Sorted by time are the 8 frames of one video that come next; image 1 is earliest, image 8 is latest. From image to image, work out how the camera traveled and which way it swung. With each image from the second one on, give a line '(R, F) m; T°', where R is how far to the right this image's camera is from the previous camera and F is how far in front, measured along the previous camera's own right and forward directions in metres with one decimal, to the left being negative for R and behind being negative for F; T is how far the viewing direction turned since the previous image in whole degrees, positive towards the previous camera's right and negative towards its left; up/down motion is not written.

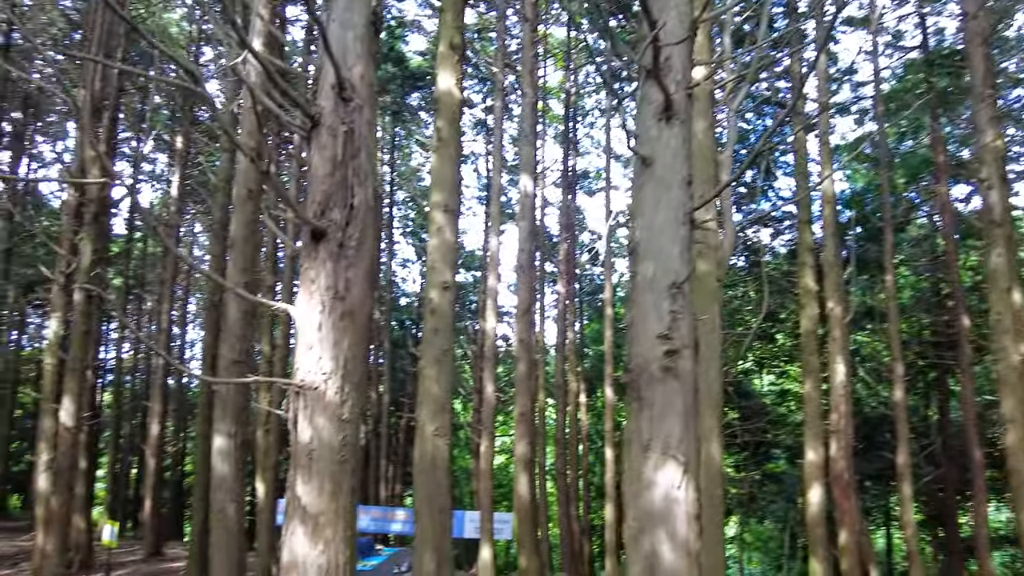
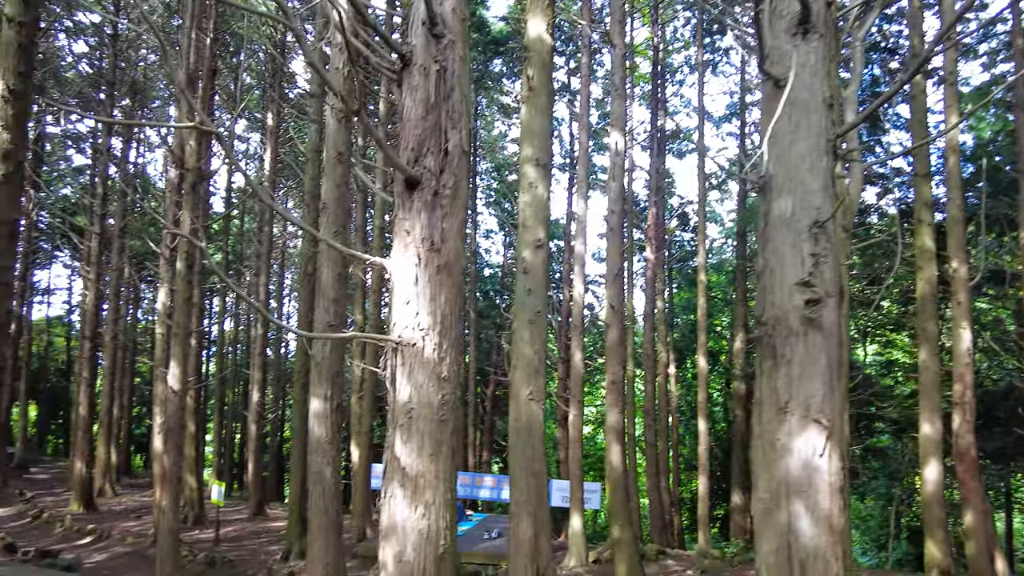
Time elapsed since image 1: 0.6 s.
(-0.1, +0.3) m; -7°
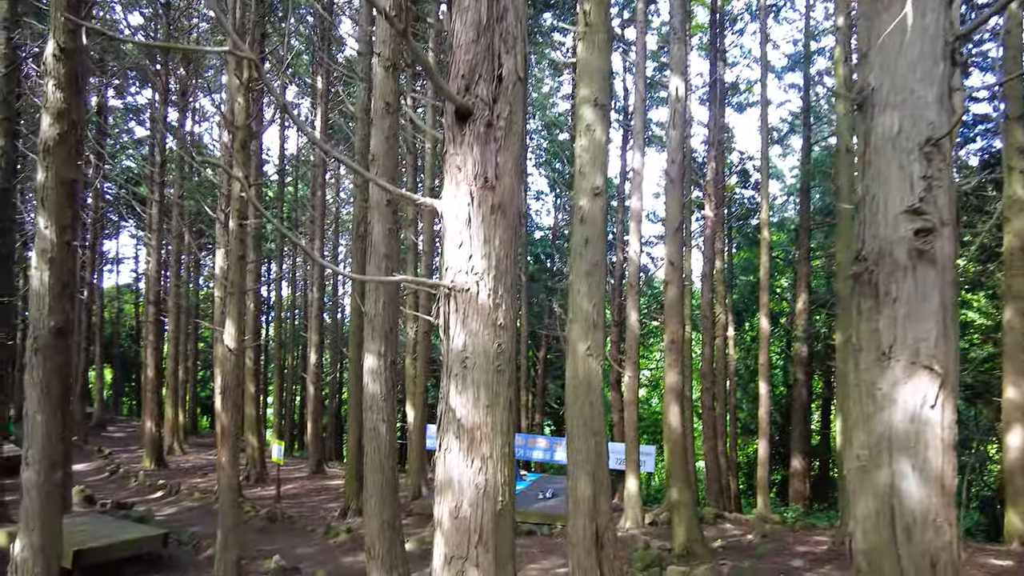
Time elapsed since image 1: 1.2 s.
(0.0, +0.2) m; -4°
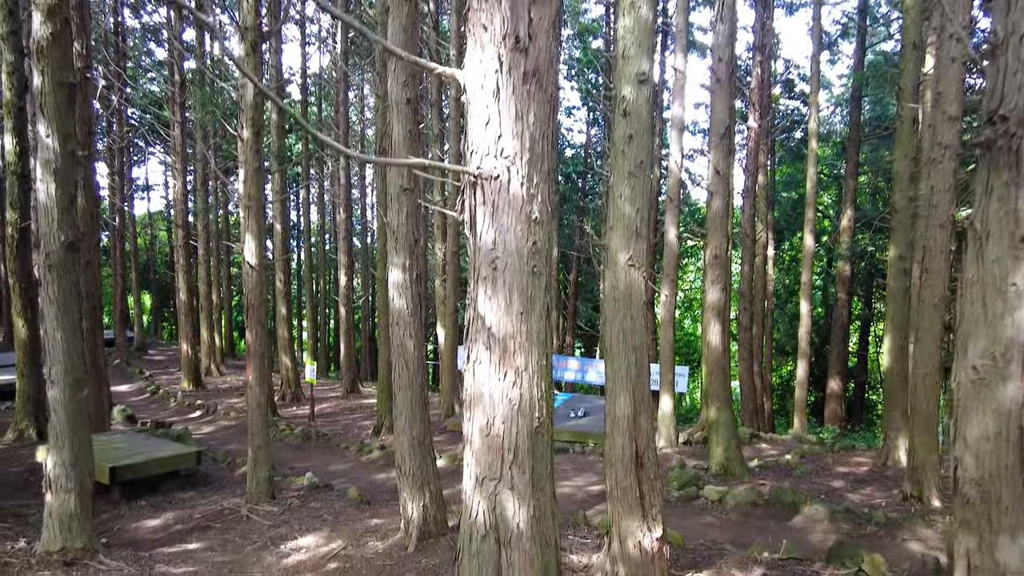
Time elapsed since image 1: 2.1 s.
(0.0, +0.4) m; -3°
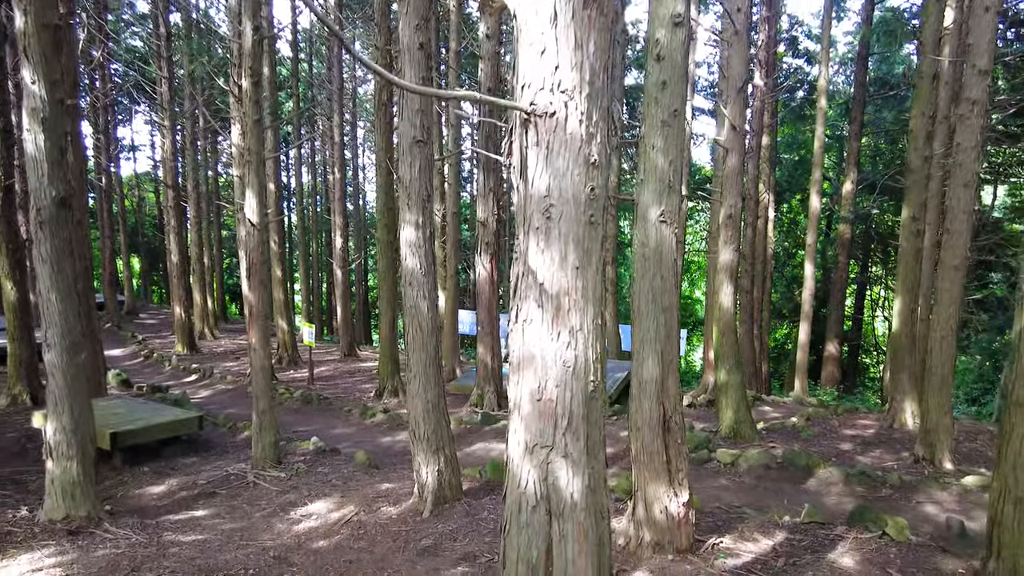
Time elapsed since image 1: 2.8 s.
(-0.2, +0.2) m; +1°
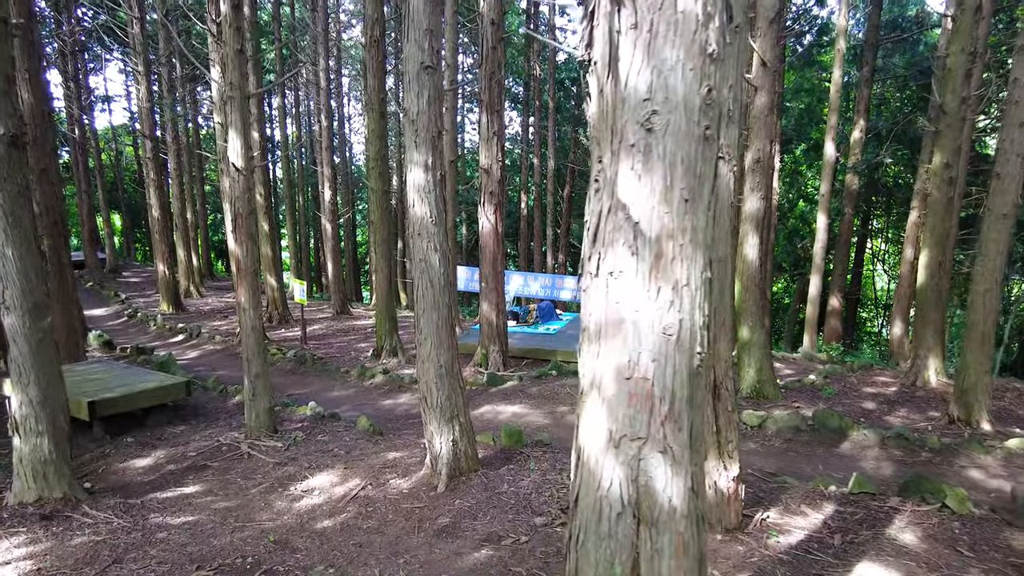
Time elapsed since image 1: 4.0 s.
(-0.2, +0.6) m; +1°
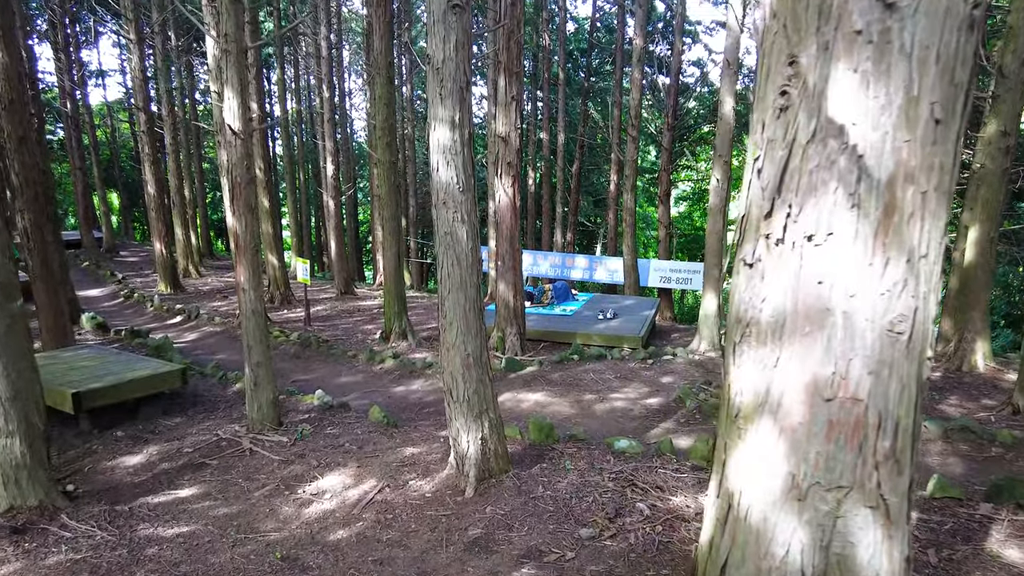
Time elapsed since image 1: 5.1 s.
(-0.2, +0.6) m; 0°
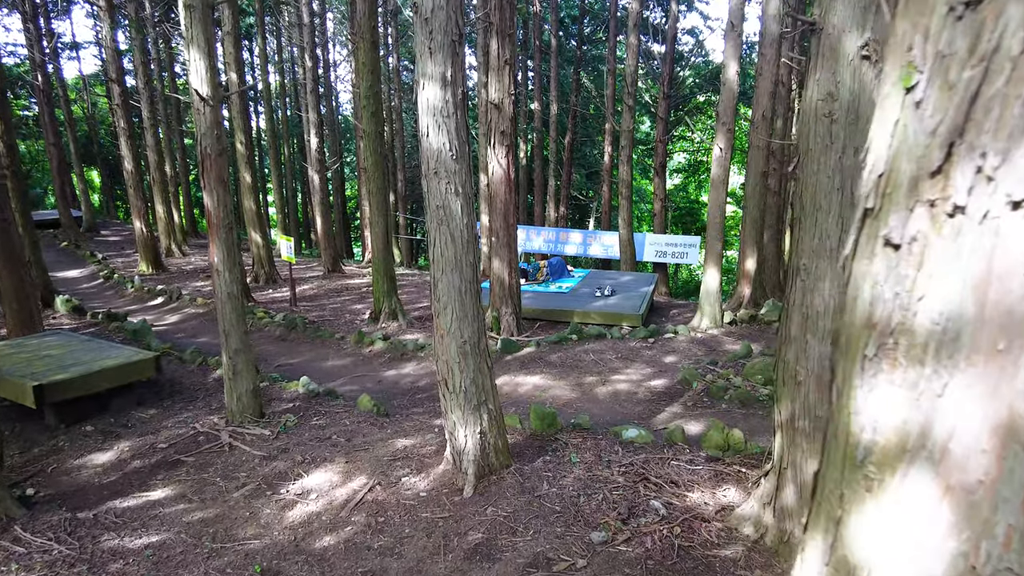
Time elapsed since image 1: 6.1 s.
(-0.1, +0.4) m; +1°
